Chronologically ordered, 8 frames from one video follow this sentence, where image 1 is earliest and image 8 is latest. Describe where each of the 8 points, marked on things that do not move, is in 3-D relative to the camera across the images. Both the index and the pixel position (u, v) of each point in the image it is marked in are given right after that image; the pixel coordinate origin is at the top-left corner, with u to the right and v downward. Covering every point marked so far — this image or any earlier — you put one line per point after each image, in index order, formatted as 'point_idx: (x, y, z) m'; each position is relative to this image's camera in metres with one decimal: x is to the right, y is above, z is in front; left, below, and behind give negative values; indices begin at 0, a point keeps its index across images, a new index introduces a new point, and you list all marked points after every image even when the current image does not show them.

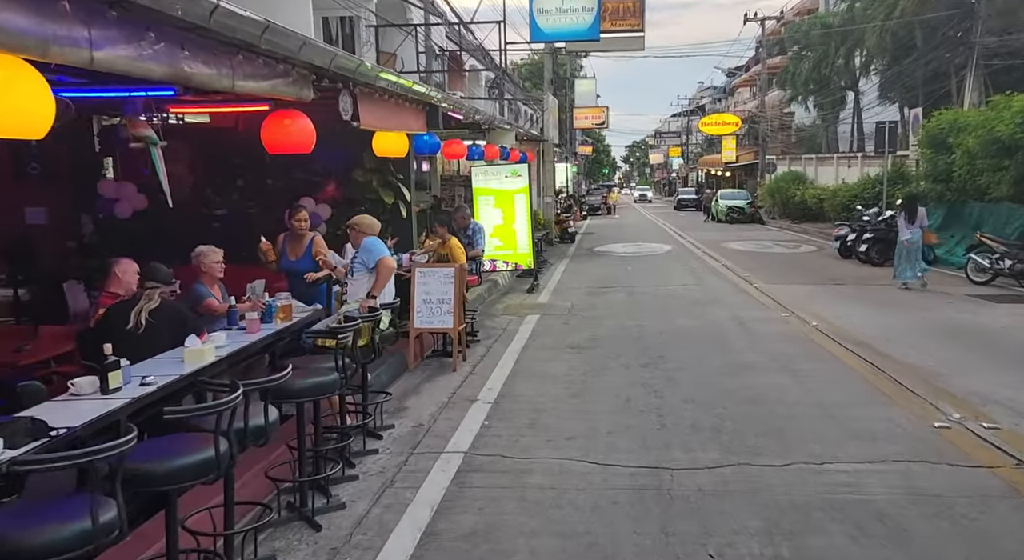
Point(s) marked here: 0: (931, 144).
0: (+9.4, +3.1, +18.4) m
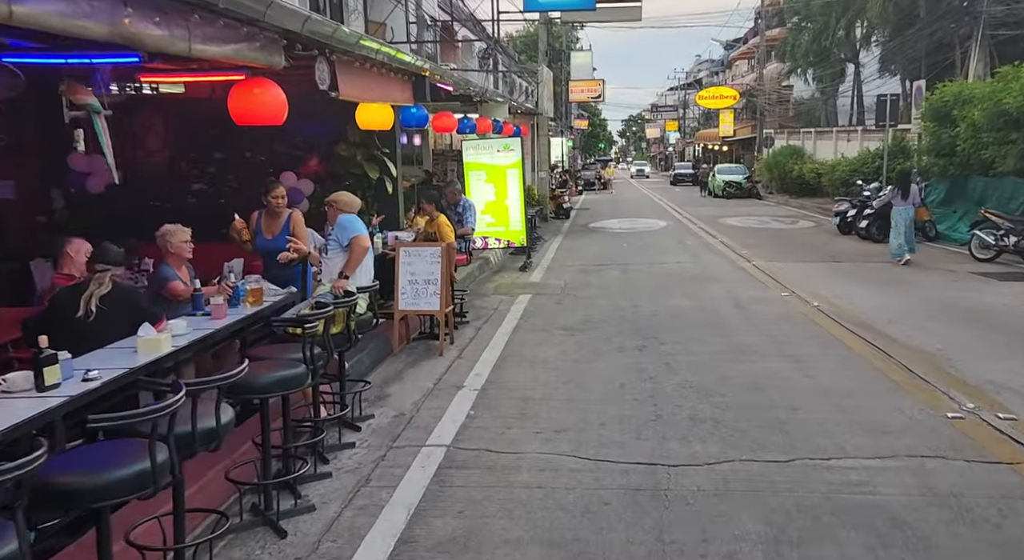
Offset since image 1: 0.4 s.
0: (+9.2, +3.6, +18.0) m
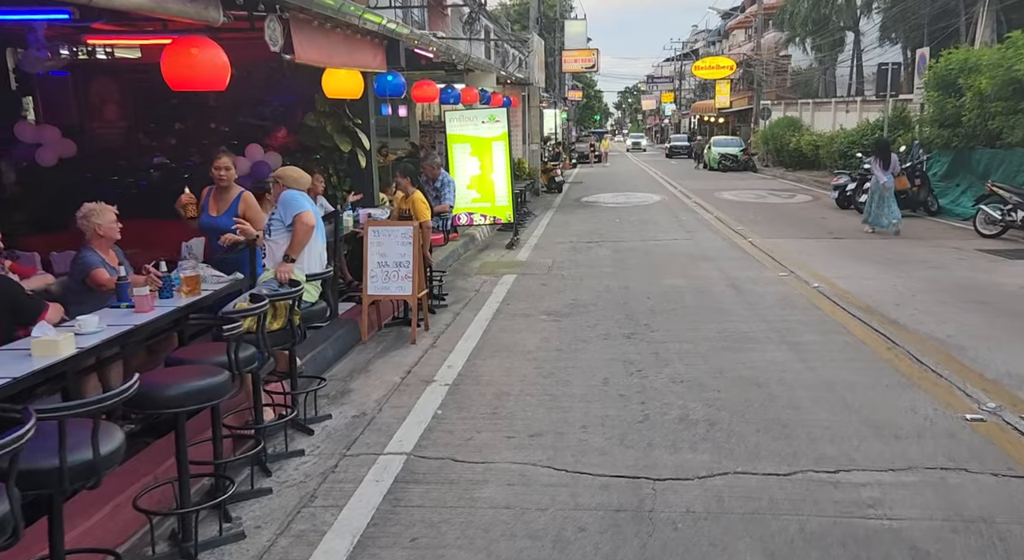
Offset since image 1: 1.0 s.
0: (+9.0, +4.1, +17.2) m
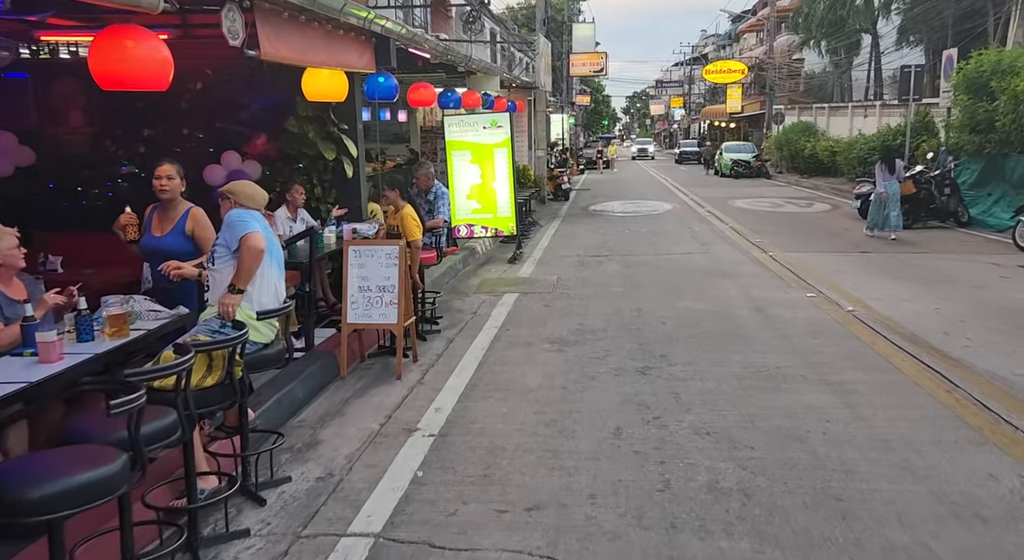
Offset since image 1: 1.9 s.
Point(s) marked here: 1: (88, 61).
0: (+9.0, +3.8, +16.3) m
1: (-2.5, +1.3, +4.9) m
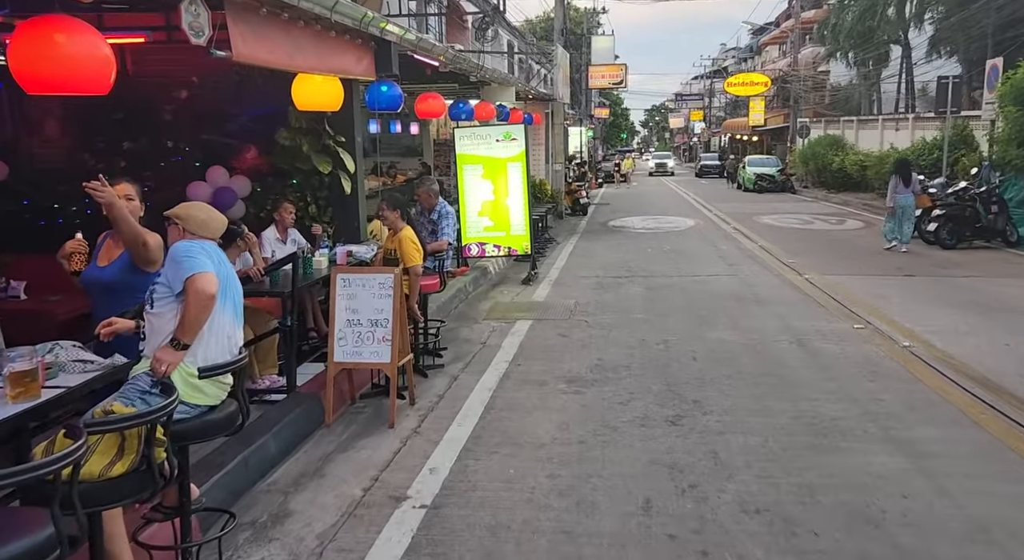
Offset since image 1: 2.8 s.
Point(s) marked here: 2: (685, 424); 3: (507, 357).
0: (+9.3, +3.3, +15.2) m
1: (-2.5, +1.1, +4.0) m
2: (+1.2, -1.0, +5.9) m
3: (0.0, -0.8, +8.1) m
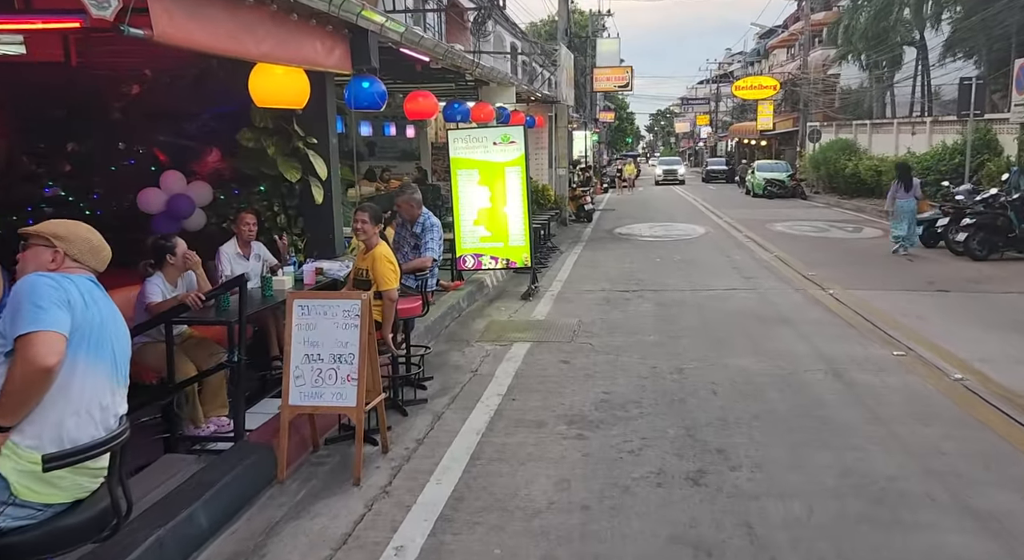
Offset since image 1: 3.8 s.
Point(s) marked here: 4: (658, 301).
0: (+9.3, +3.1, +14.2) m
1: (-2.5, +0.9, +3.1) m
2: (+1.2, -1.2, +4.8) m
3: (-0.1, -0.9, +7.1) m
4: (+2.0, -0.3, +11.1) m
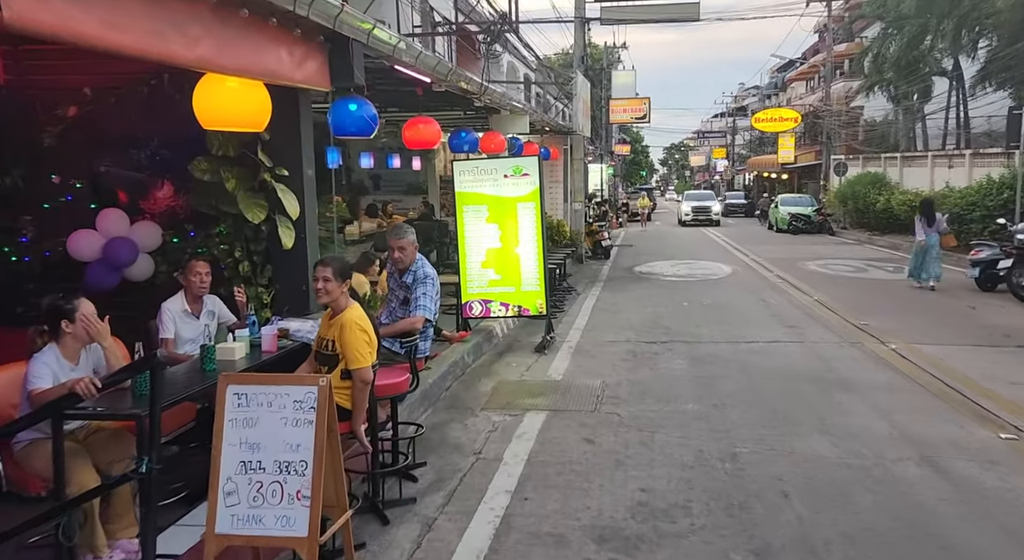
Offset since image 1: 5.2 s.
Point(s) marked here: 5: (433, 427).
0: (+9.5, +2.3, +12.7) m
1: (-2.5, +0.6, +1.7) m
2: (+1.2, -1.6, +3.4) m
3: (0.0, -1.4, +5.7) m
4: (+2.1, -0.9, +9.6) m
5: (-0.6, -1.3, +7.0) m
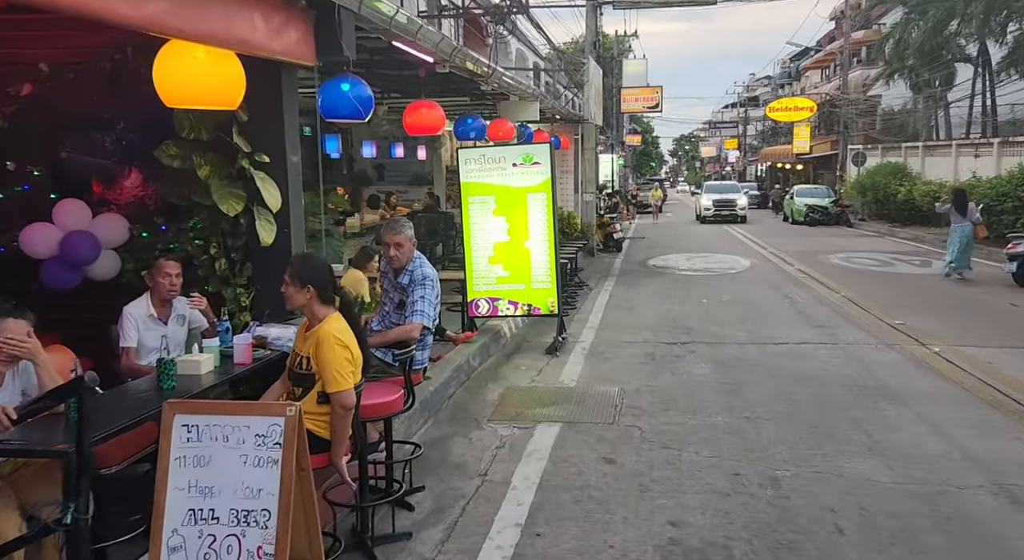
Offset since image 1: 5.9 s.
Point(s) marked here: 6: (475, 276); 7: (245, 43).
0: (+9.7, +2.4, +11.9) m
1: (-2.5, +0.6, +1.0) m
2: (+1.2, -1.6, +2.6) m
3: (0.0, -1.4, +4.9) m
4: (+2.2, -0.9, +8.9) m
5: (-0.6, -1.2, +6.3) m
6: (-0.4, 0.0, +9.1) m
7: (-1.4, +1.3, +4.5) m
